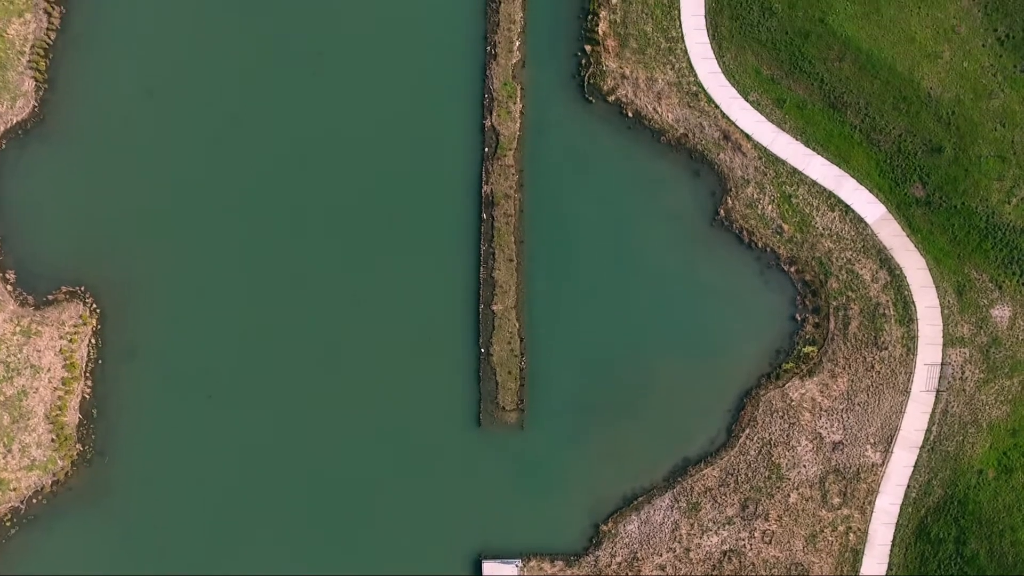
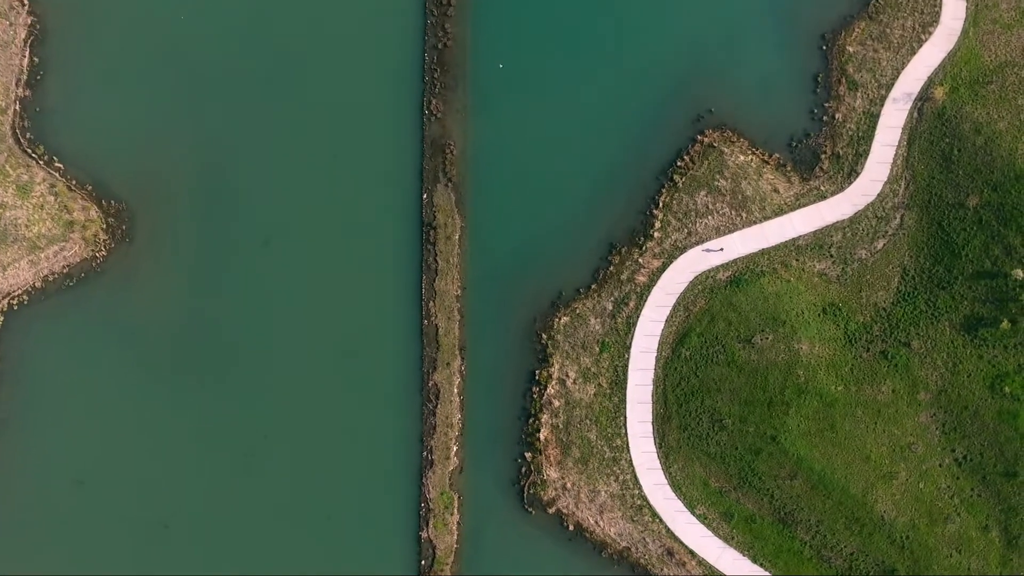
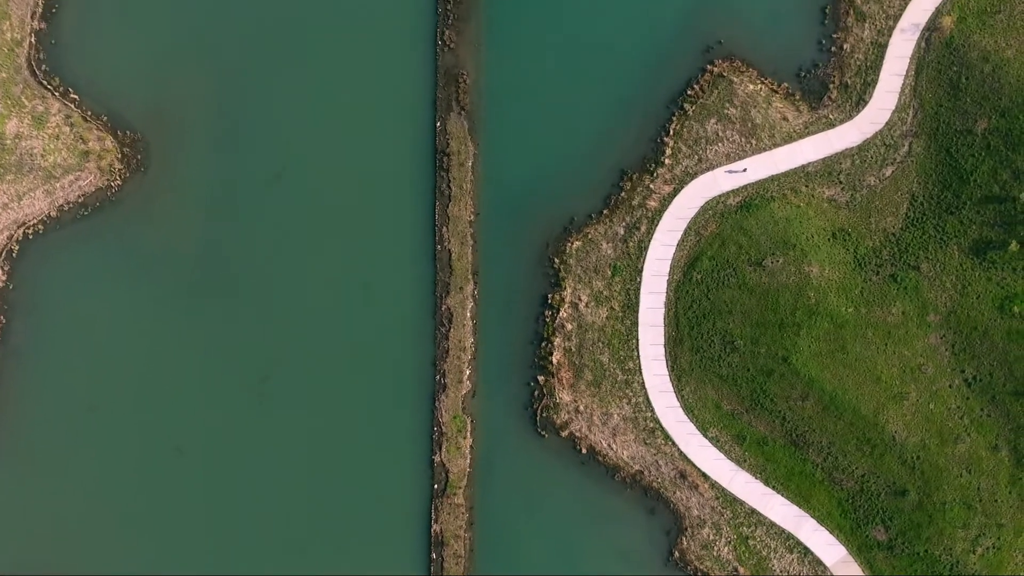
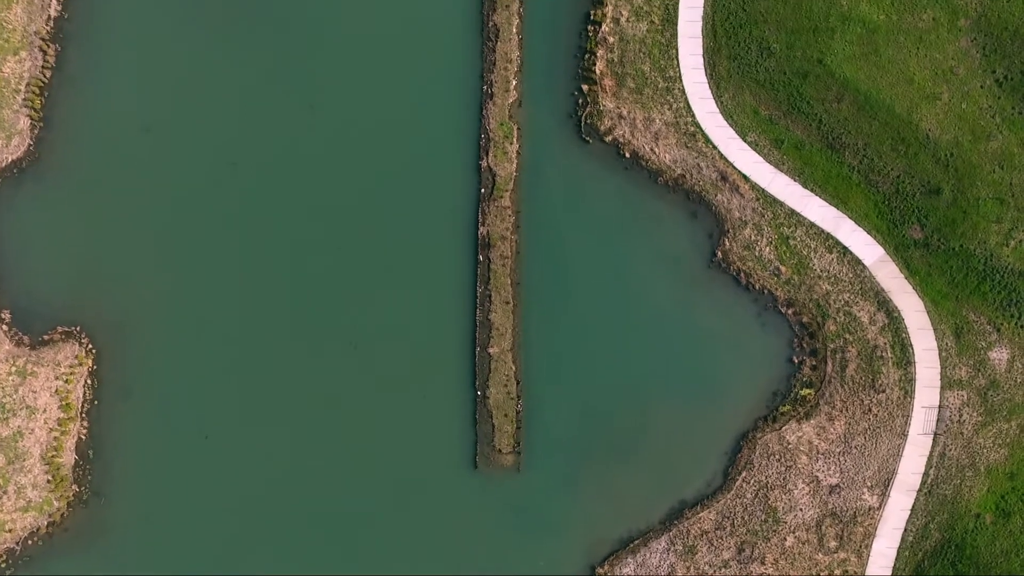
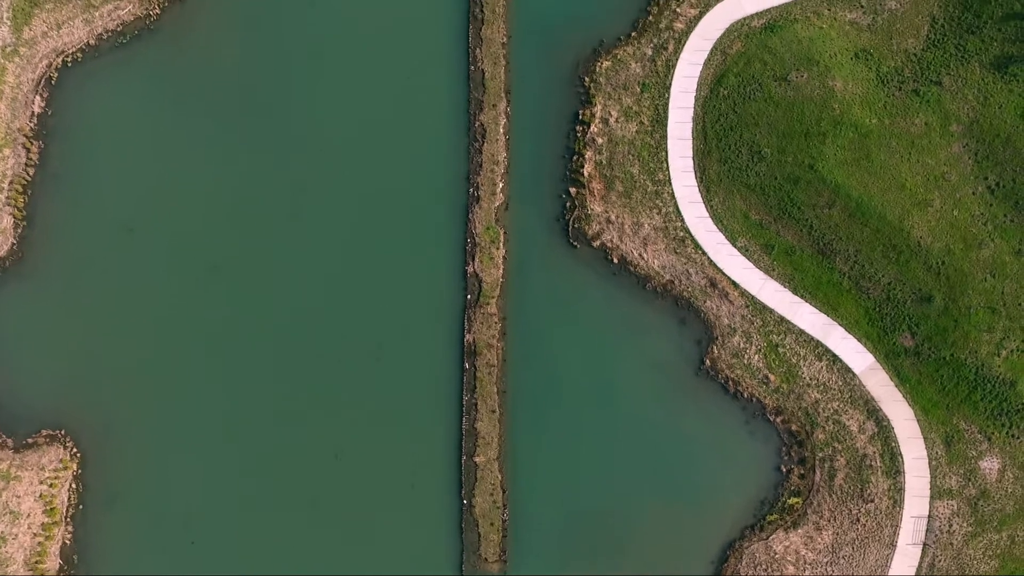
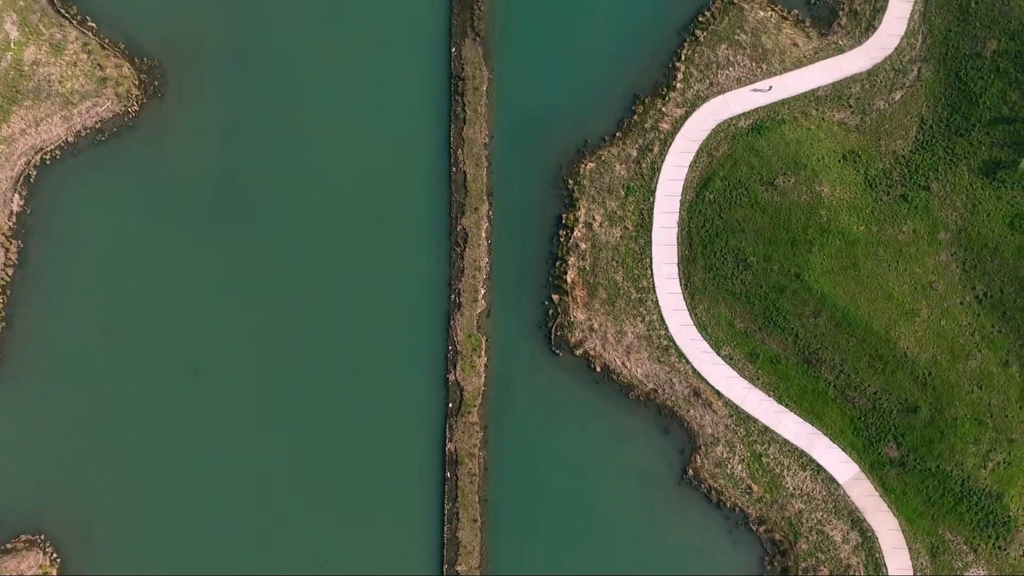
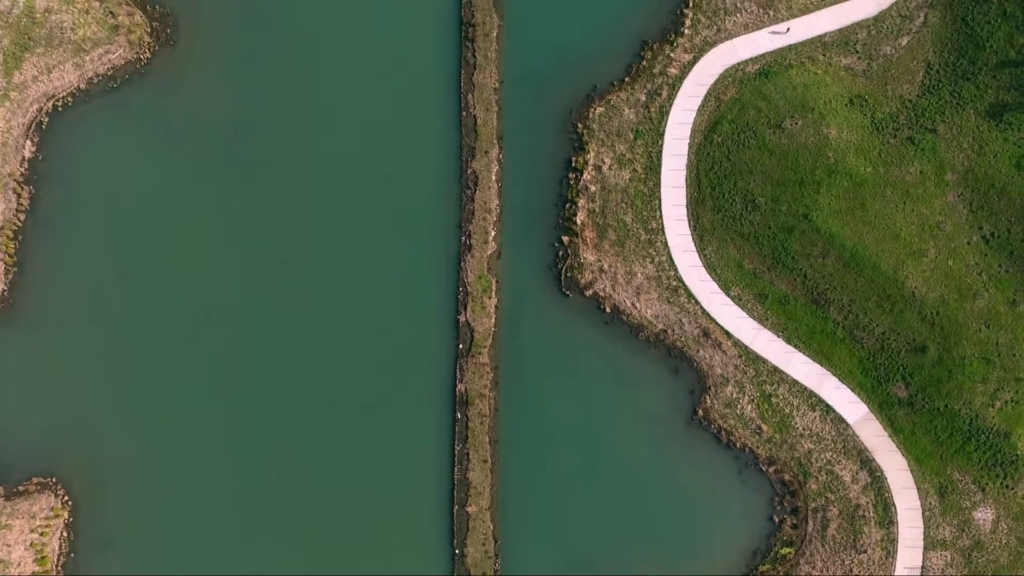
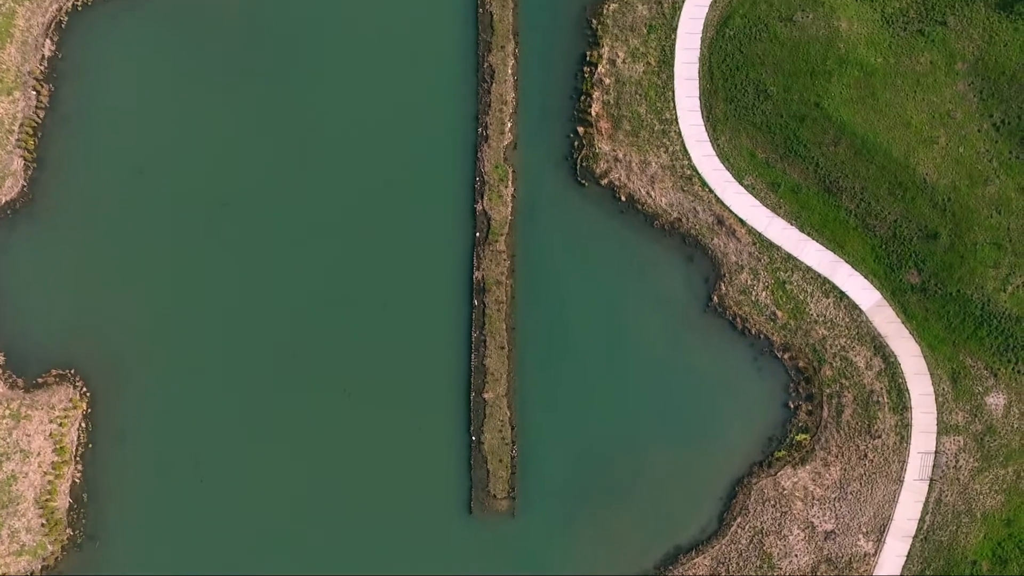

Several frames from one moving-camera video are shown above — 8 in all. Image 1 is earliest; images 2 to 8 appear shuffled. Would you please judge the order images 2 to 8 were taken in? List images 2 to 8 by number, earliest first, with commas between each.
4, 8, 5, 7, 6, 3, 2
